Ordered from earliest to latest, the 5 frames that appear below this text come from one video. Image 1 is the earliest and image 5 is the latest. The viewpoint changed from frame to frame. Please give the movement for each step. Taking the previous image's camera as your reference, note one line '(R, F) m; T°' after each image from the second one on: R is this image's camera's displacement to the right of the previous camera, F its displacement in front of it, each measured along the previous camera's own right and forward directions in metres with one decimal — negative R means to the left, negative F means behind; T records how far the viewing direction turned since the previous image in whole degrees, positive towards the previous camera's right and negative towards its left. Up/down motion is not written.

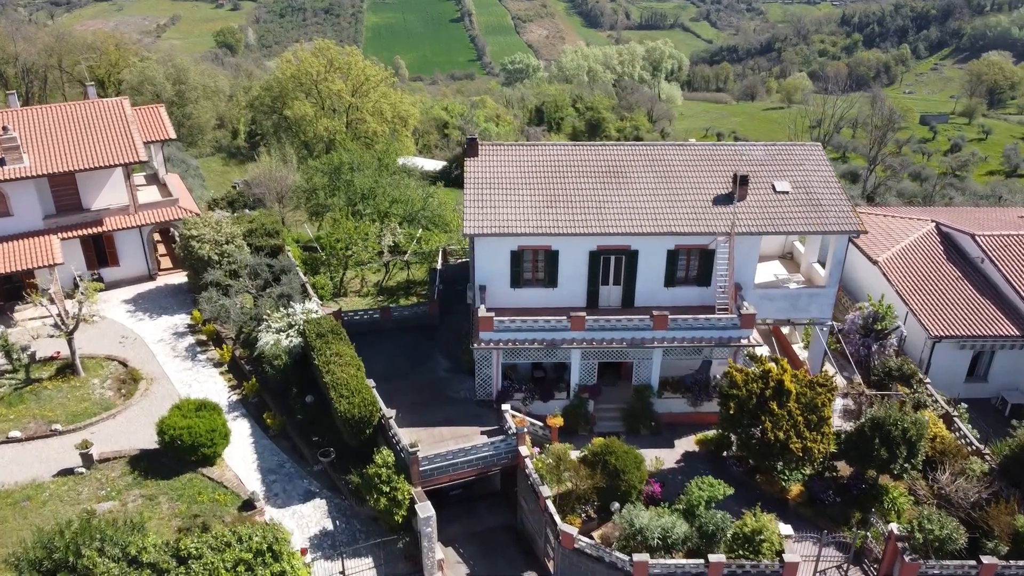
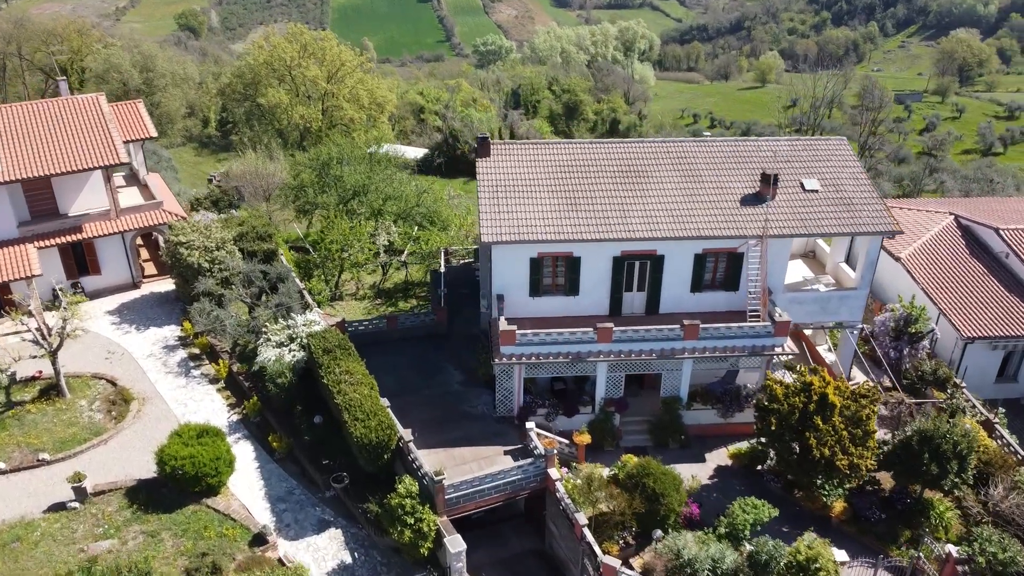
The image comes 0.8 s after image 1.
(-1.4, +1.5) m; +2°
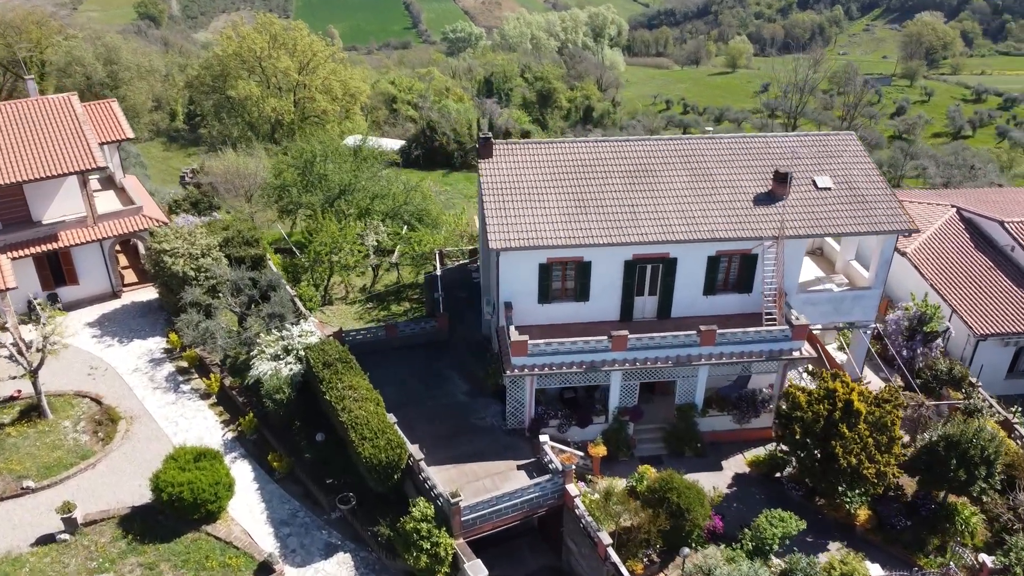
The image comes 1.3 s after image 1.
(-1.1, +1.0) m; +2°
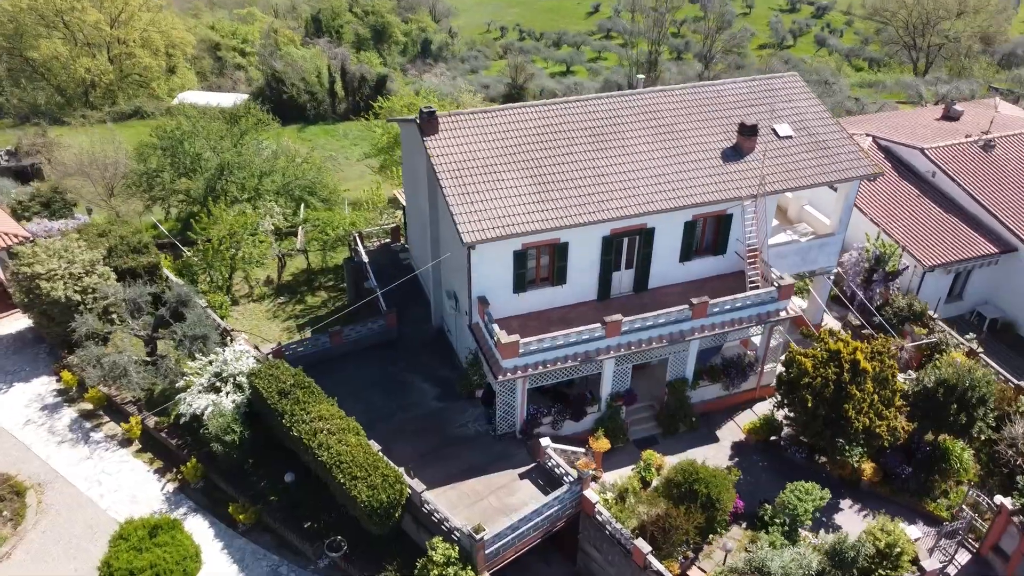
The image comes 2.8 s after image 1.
(-3.3, +2.7) m; +11°
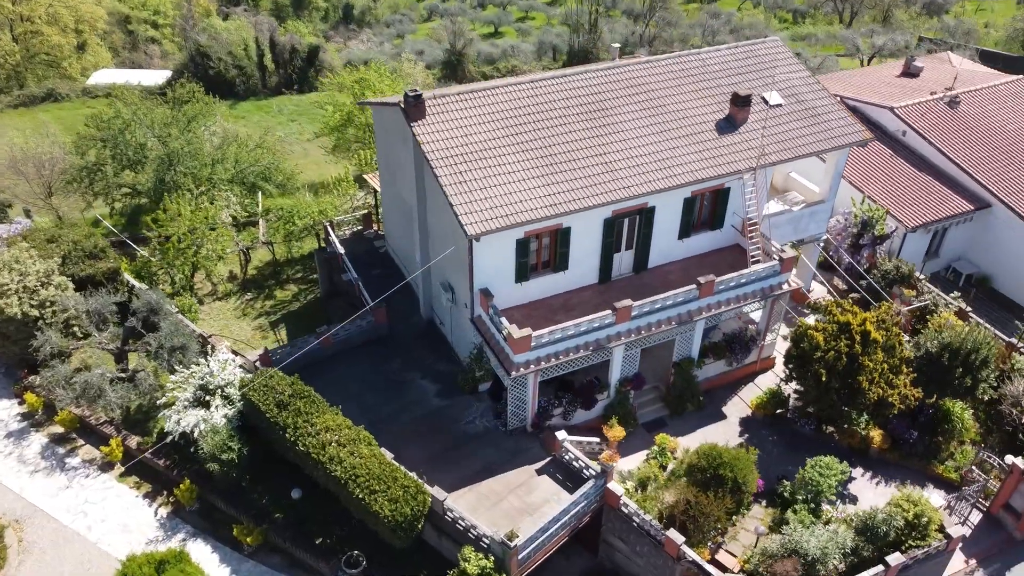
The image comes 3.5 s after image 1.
(-1.8, +1.0) m; +5°
